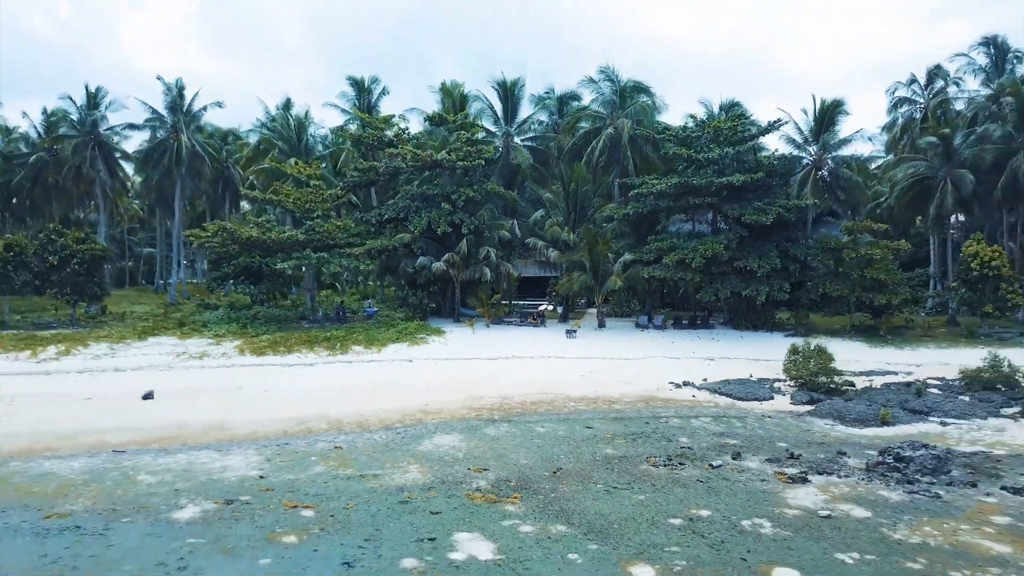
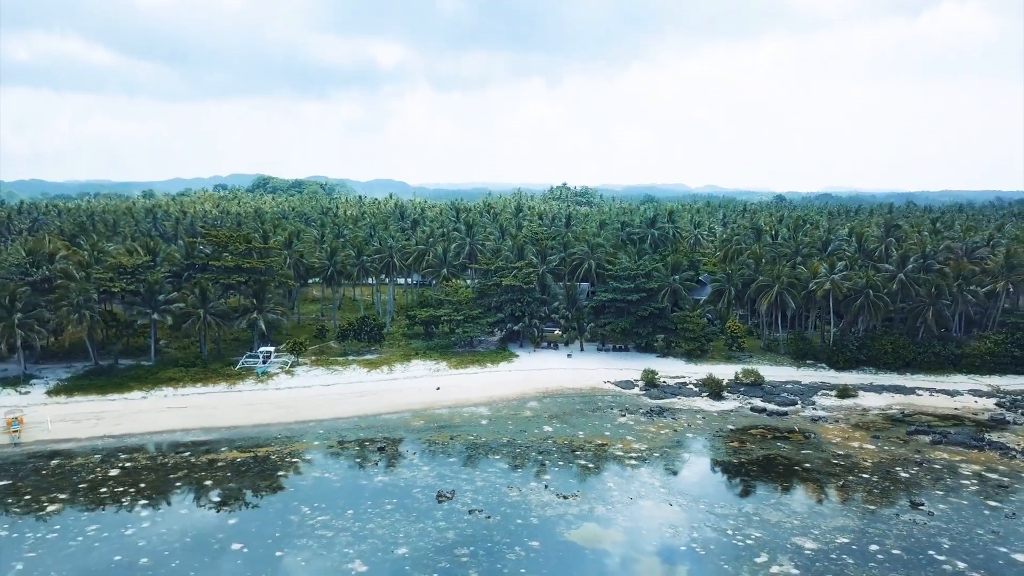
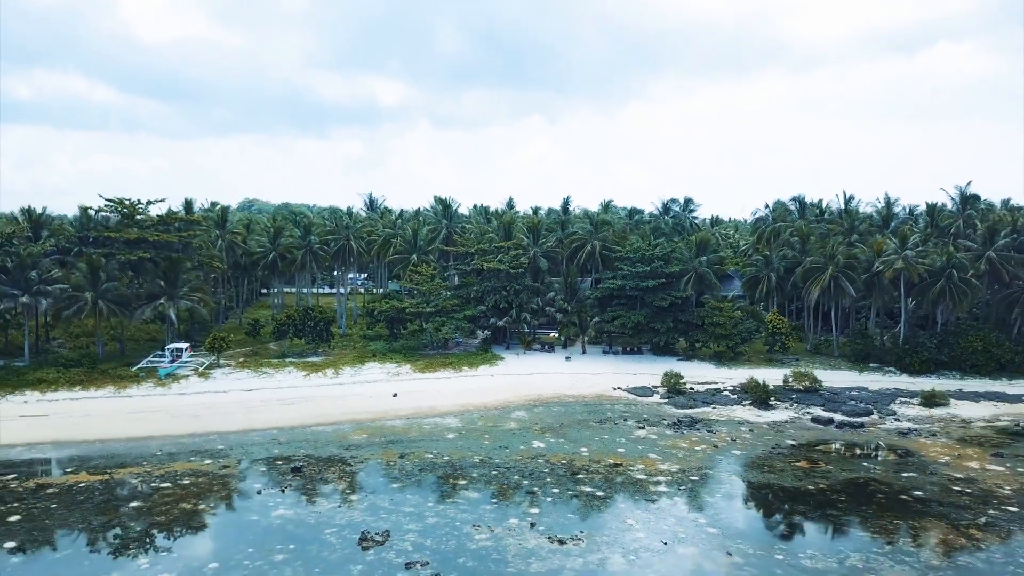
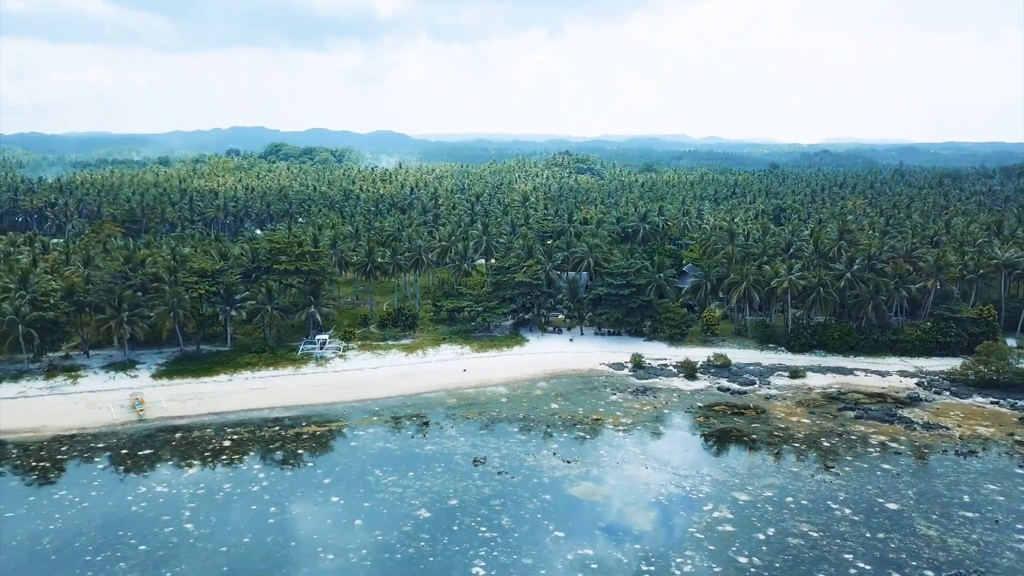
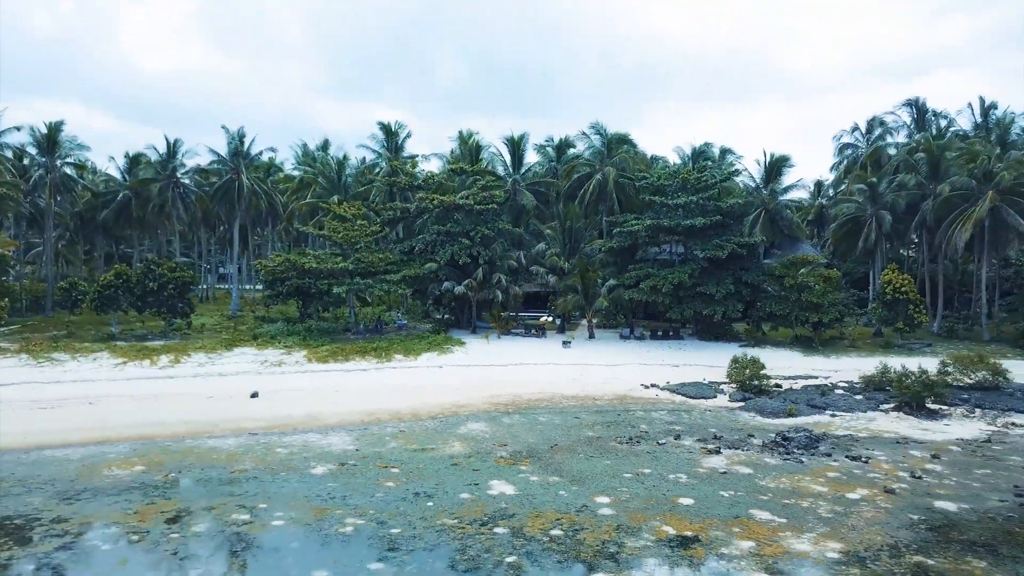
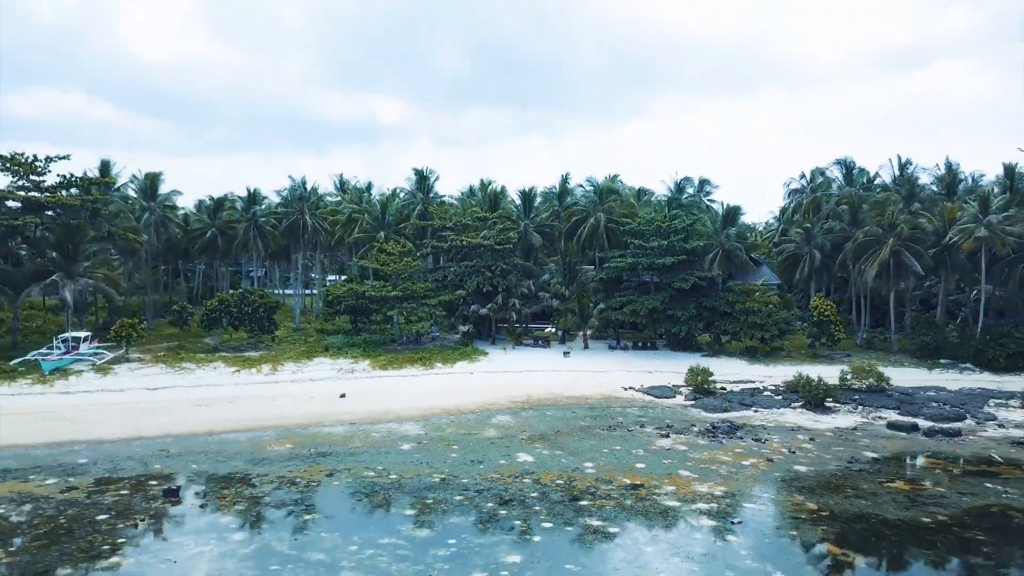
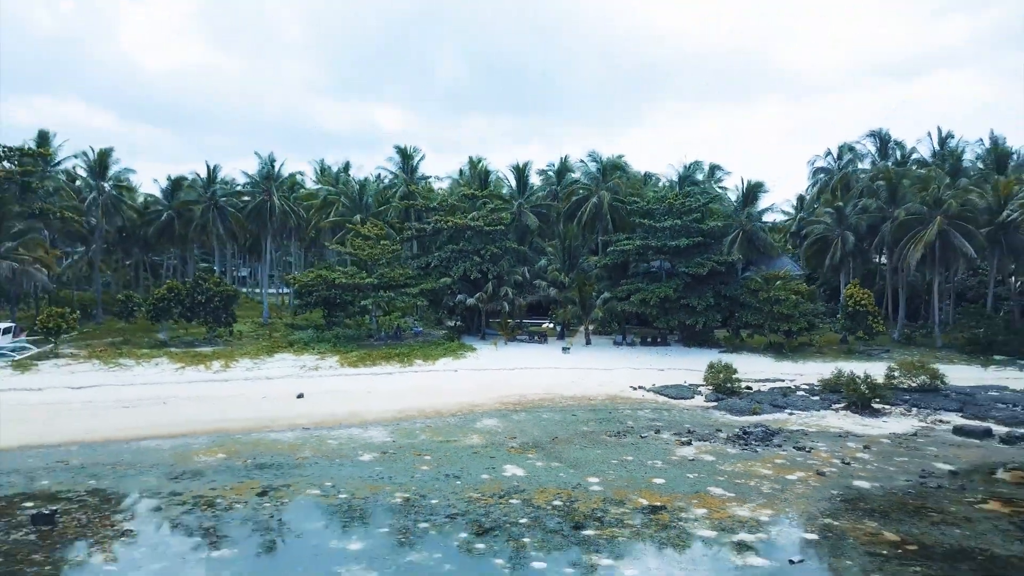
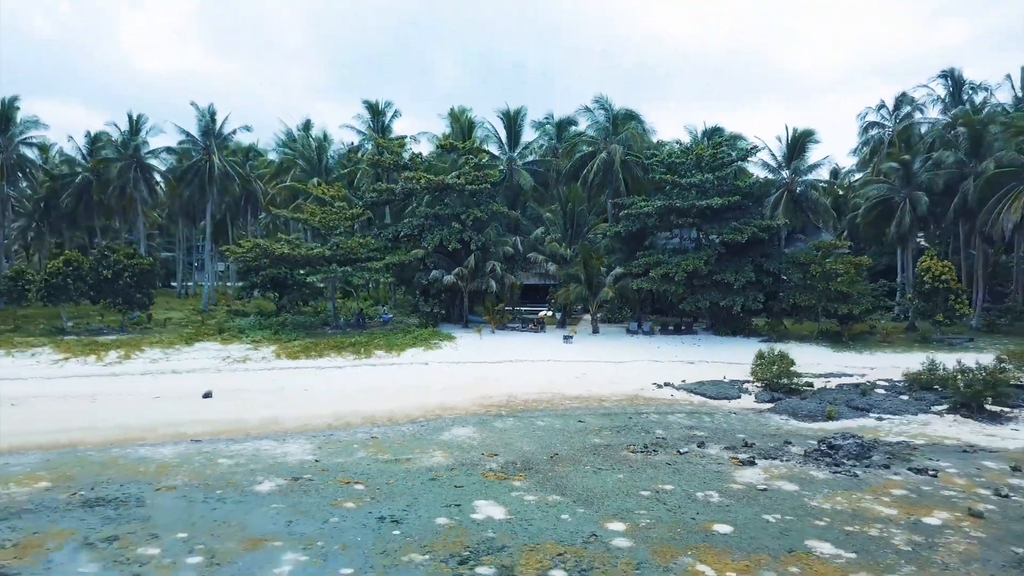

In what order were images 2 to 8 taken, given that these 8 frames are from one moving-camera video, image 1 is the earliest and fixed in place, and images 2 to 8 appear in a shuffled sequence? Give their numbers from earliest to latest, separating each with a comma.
8, 5, 7, 6, 3, 2, 4
